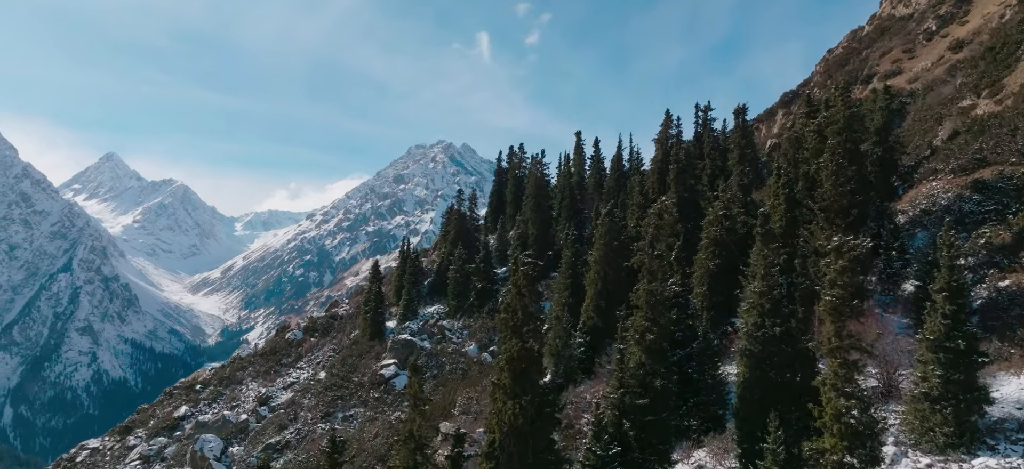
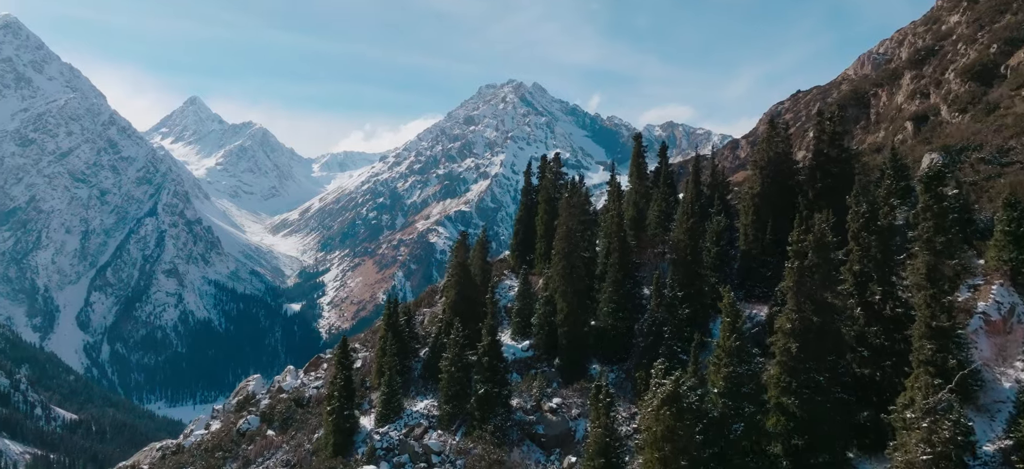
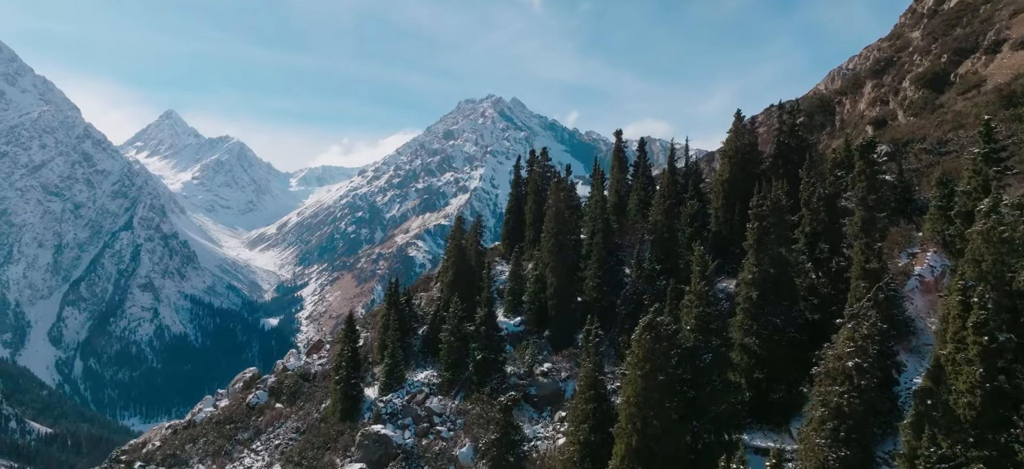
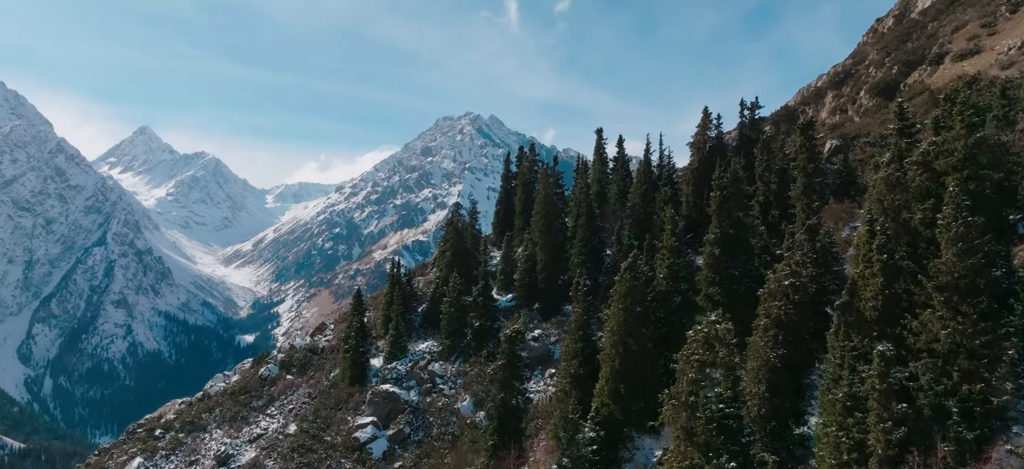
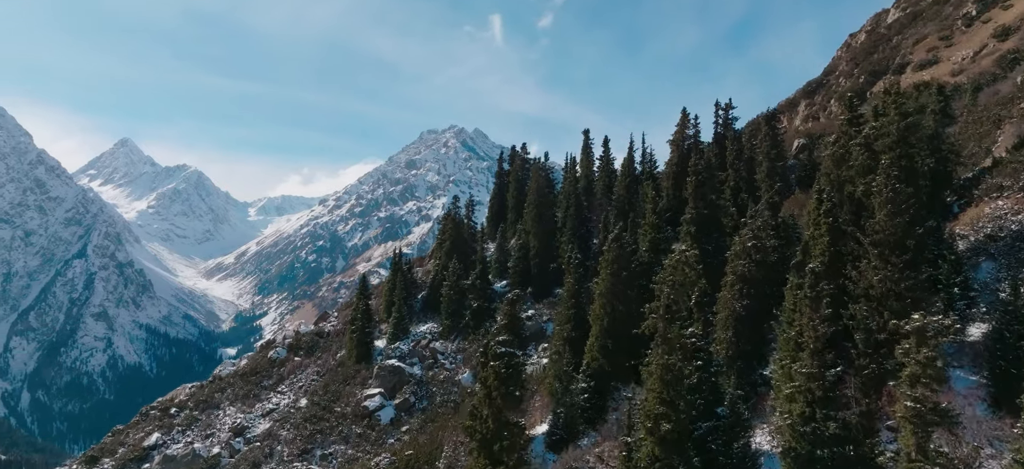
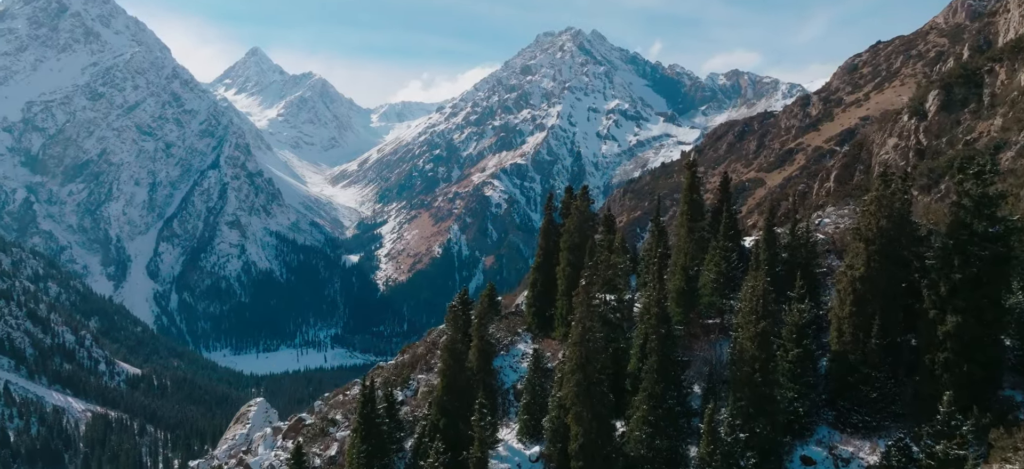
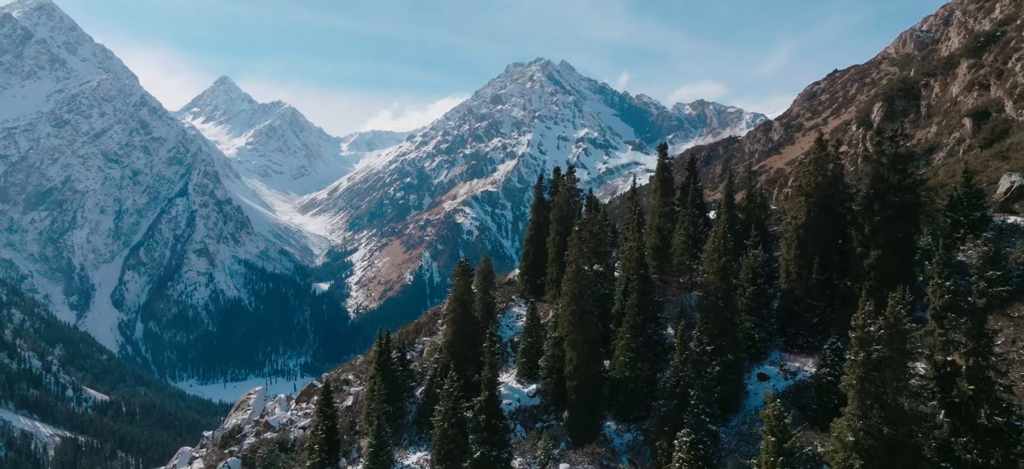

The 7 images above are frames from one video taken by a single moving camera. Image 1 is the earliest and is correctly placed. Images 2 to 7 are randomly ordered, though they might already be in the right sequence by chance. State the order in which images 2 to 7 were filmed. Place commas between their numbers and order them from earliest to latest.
5, 4, 3, 2, 7, 6
